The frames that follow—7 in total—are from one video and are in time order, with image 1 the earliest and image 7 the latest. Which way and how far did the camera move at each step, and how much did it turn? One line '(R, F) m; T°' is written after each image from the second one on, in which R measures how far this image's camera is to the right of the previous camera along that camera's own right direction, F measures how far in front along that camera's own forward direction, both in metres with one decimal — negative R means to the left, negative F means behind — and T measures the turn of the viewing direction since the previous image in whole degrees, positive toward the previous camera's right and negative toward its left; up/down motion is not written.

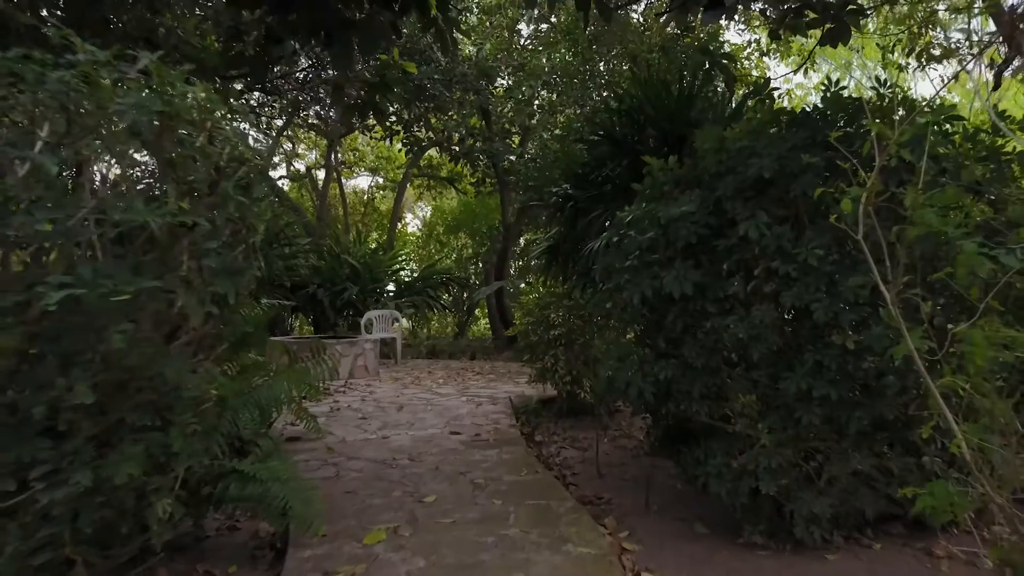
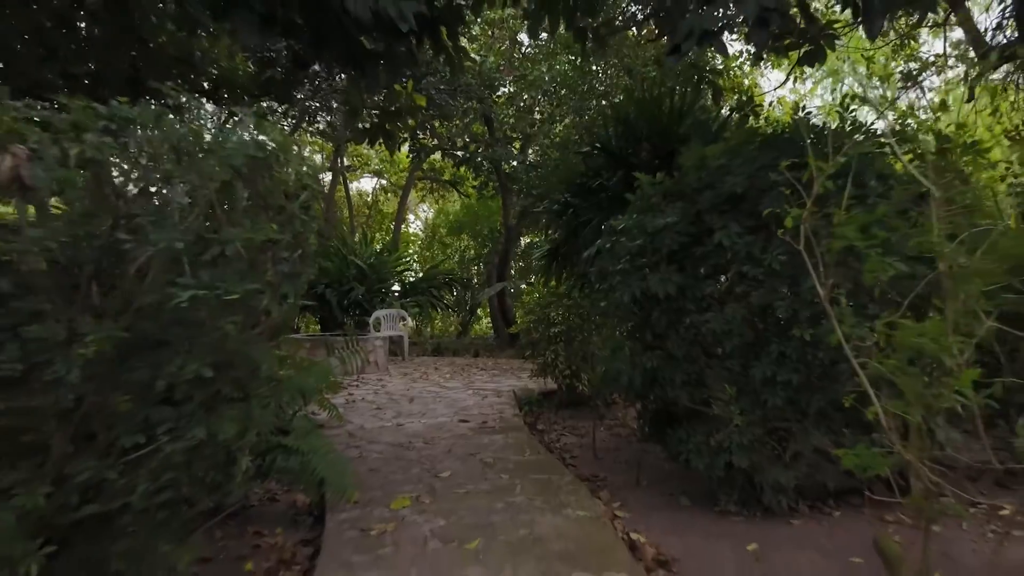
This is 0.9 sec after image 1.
(0.0, -0.5) m; 0°
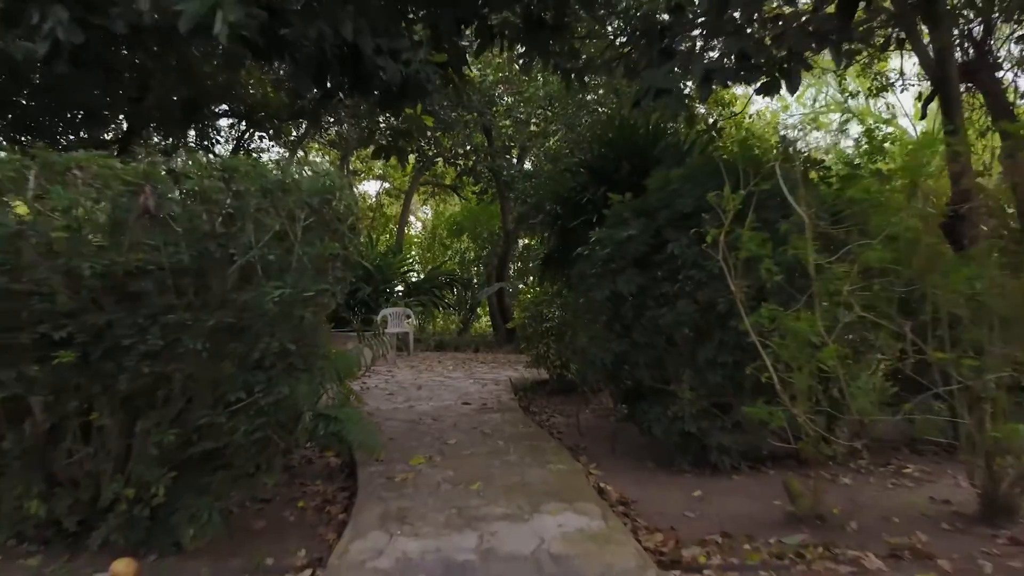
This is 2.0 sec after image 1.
(0.0, -1.0) m; 0°
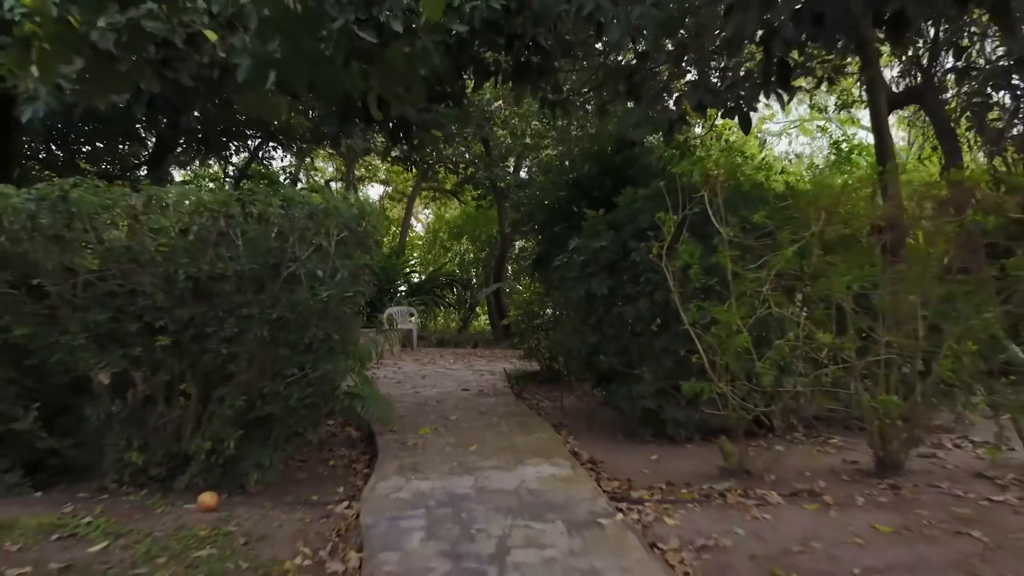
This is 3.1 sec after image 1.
(+0.1, -1.0) m; 0°
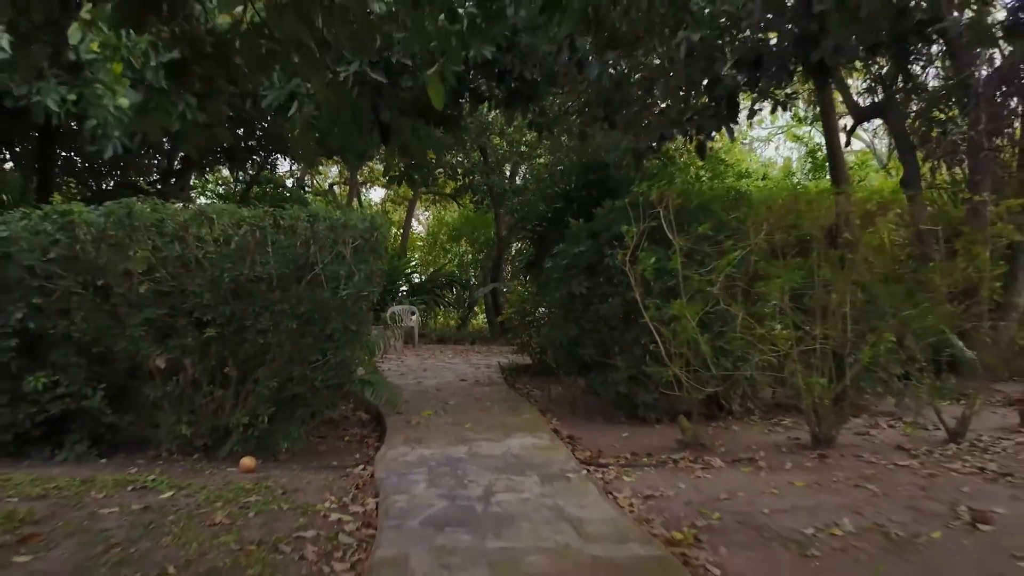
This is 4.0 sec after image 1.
(+0.1, -0.9) m; 0°
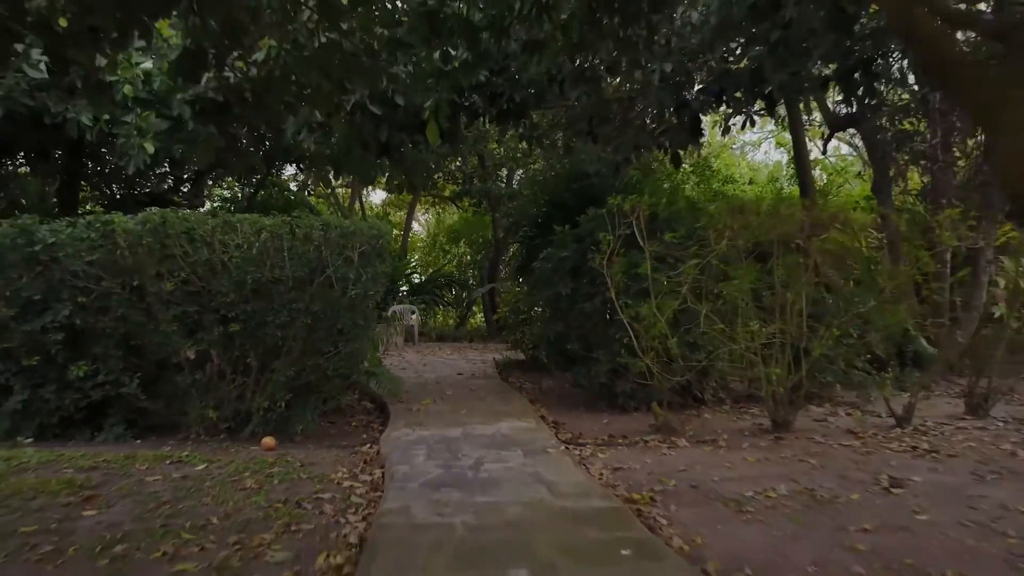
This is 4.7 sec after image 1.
(+0.1, -0.7) m; 0°
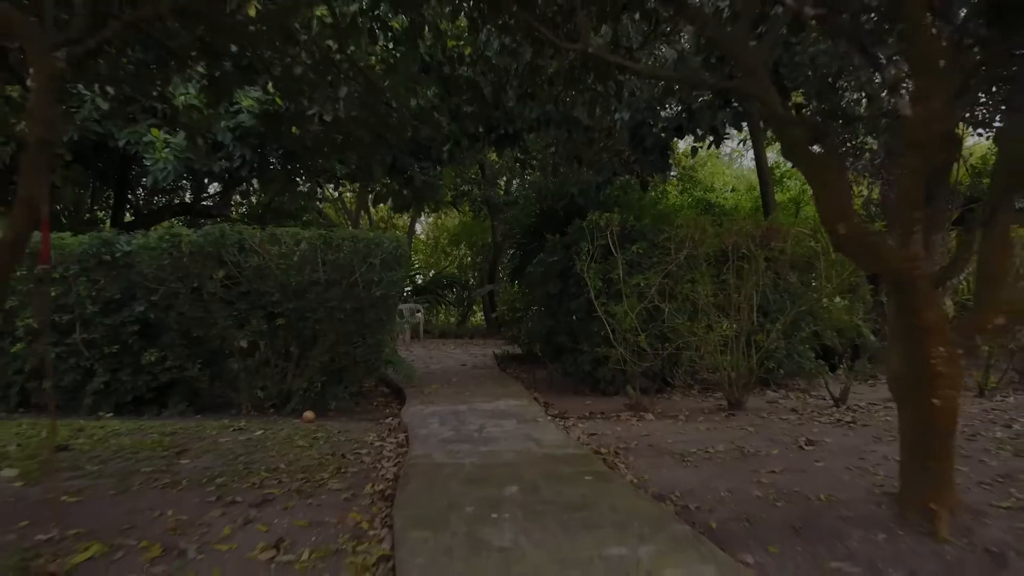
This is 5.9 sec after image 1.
(0.0, -1.3) m; 0°
